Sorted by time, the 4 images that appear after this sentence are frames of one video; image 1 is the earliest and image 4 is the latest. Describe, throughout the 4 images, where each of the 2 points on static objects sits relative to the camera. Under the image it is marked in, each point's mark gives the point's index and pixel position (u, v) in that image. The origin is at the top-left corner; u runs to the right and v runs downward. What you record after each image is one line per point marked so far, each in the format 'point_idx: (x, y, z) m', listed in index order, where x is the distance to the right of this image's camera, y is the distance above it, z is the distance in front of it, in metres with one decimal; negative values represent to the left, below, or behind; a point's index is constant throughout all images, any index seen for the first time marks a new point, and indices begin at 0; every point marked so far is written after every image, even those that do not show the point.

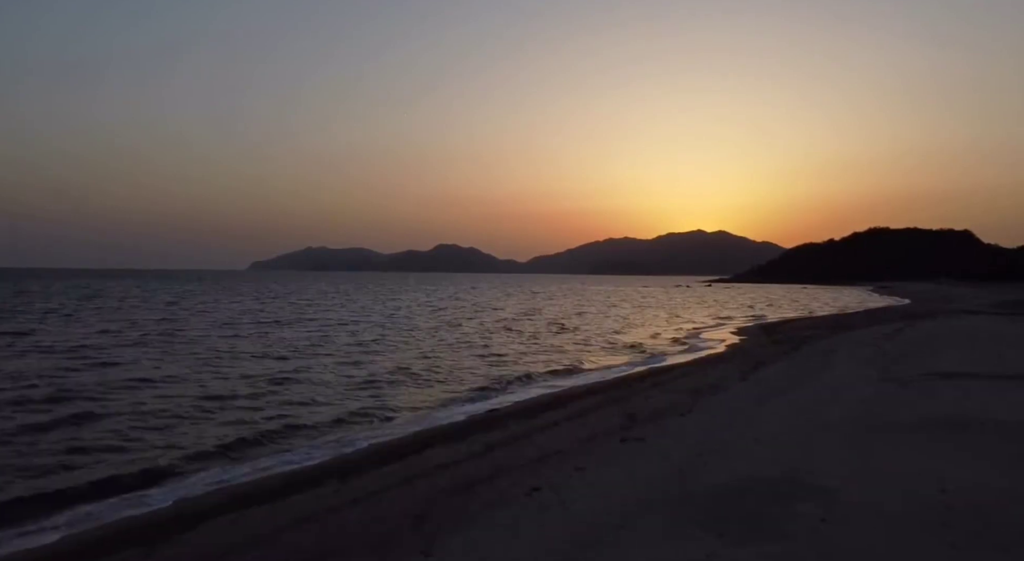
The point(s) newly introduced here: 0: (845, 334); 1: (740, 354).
0: (+9.7, -1.6, +19.5) m
1: (+5.6, -1.8, +16.2) m
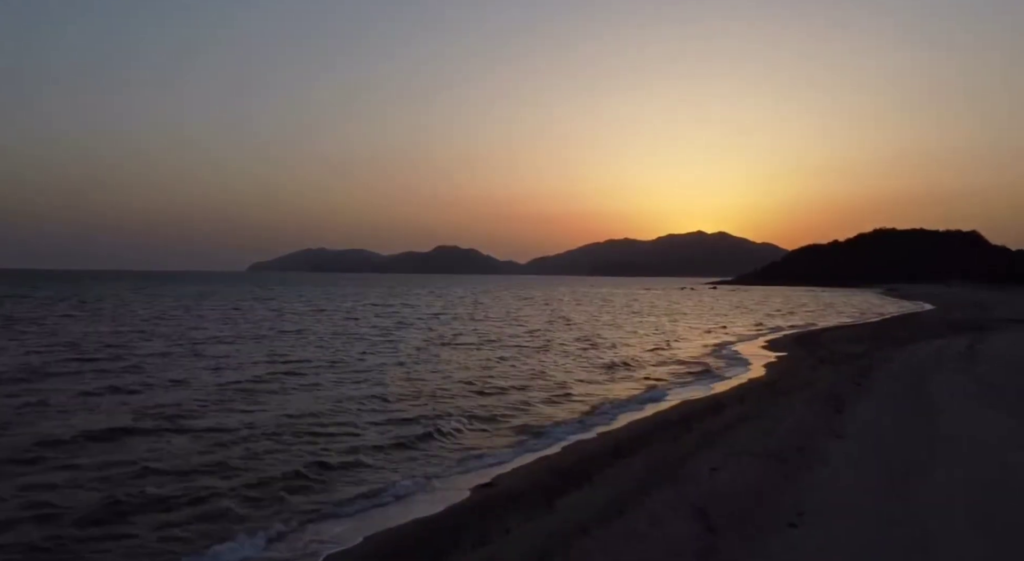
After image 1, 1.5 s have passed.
0: (+9.8, -1.9, +16.8) m
1: (+5.8, -2.0, +13.6) m
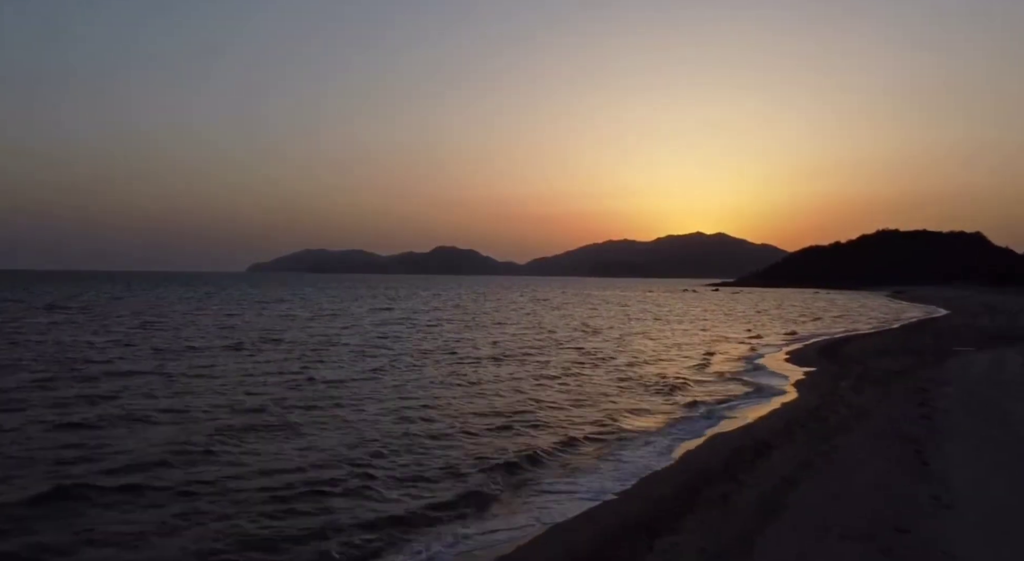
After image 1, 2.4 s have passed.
0: (+10.0, -2.1, +15.2) m
1: (+5.9, -2.3, +12.0) m
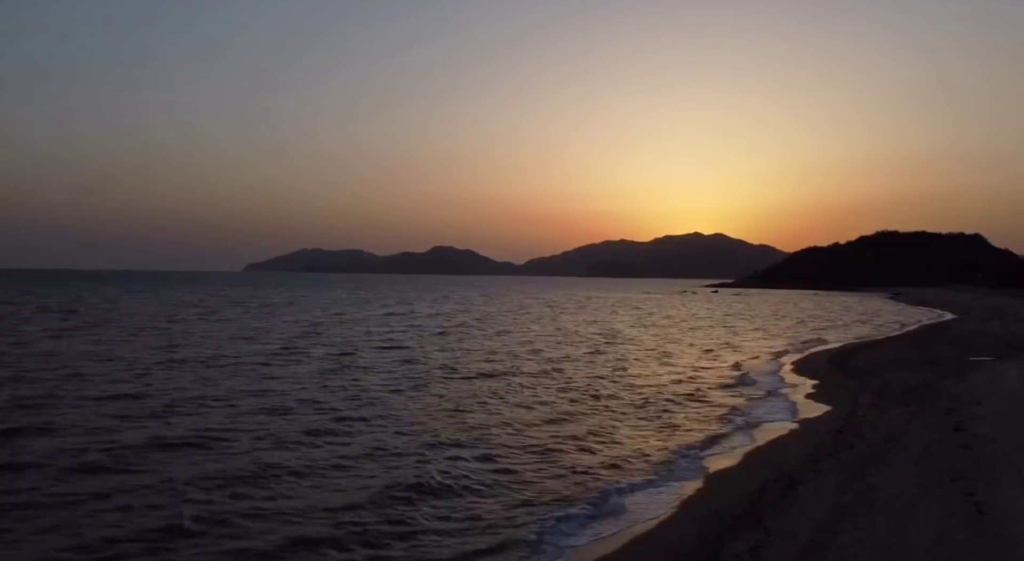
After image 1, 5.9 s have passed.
0: (+9.9, -2.3, +14.2) m
1: (+5.8, -2.4, +10.9) m
